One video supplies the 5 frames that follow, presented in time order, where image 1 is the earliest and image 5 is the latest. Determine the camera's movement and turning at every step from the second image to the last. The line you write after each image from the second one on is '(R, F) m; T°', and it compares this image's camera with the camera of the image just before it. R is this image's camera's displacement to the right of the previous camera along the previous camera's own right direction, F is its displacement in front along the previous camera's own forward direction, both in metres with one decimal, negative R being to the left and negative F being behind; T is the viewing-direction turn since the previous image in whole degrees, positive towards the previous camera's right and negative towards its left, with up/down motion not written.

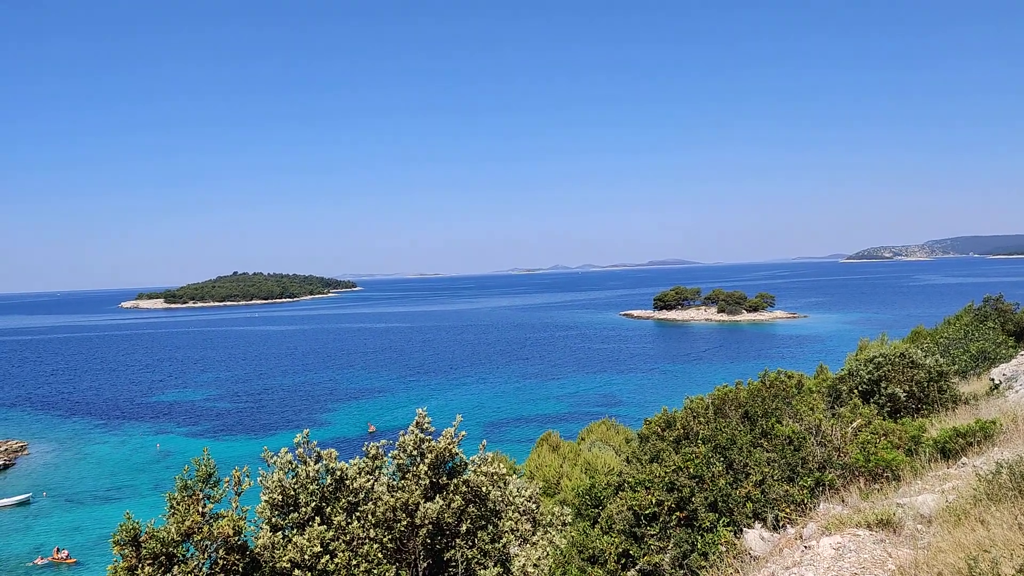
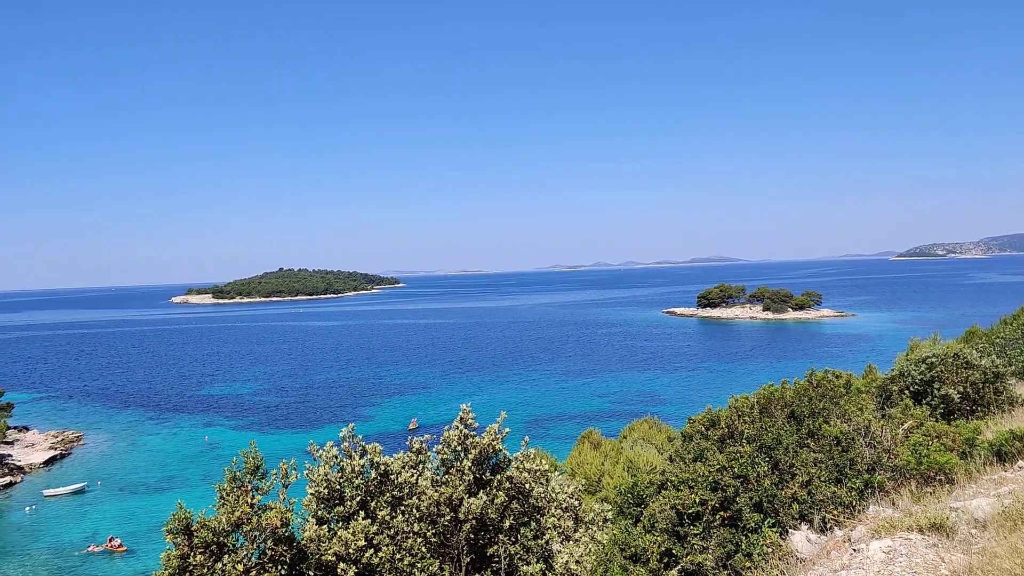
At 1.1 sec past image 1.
(-0.1, 0.0) m; -3°
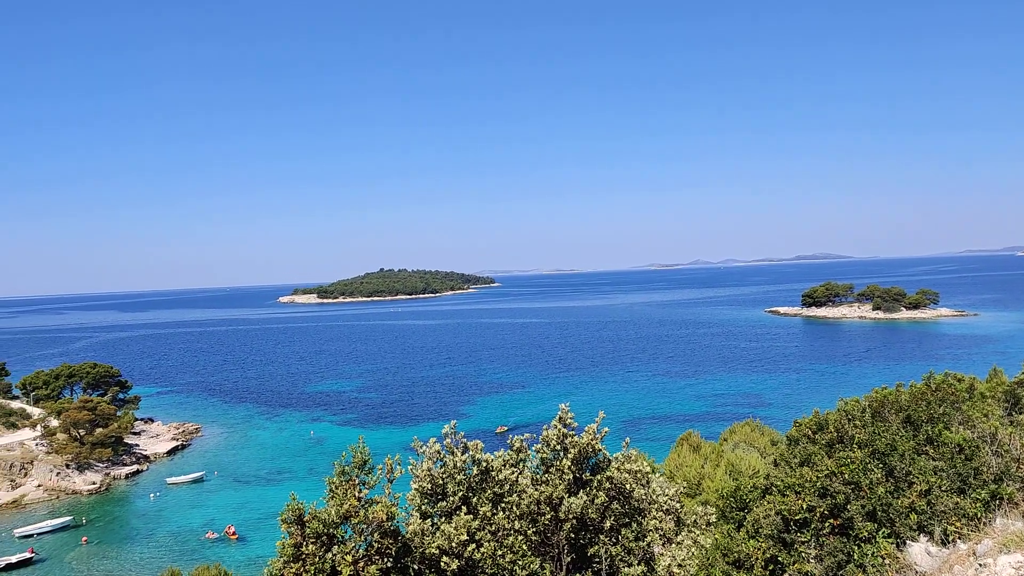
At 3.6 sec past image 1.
(-0.1, 0.0) m; -7°
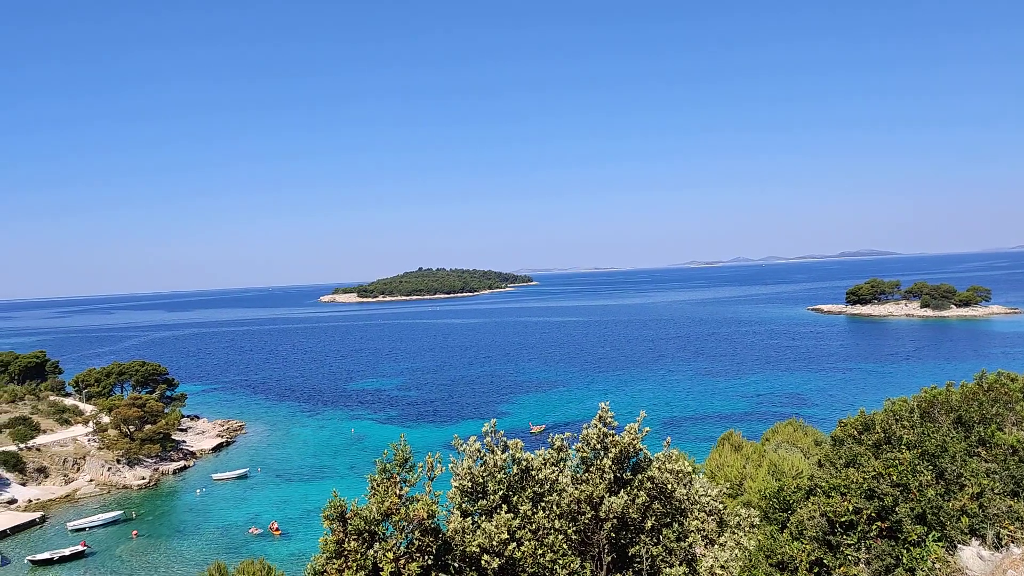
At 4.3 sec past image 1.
(0.0, 0.0) m; -3°
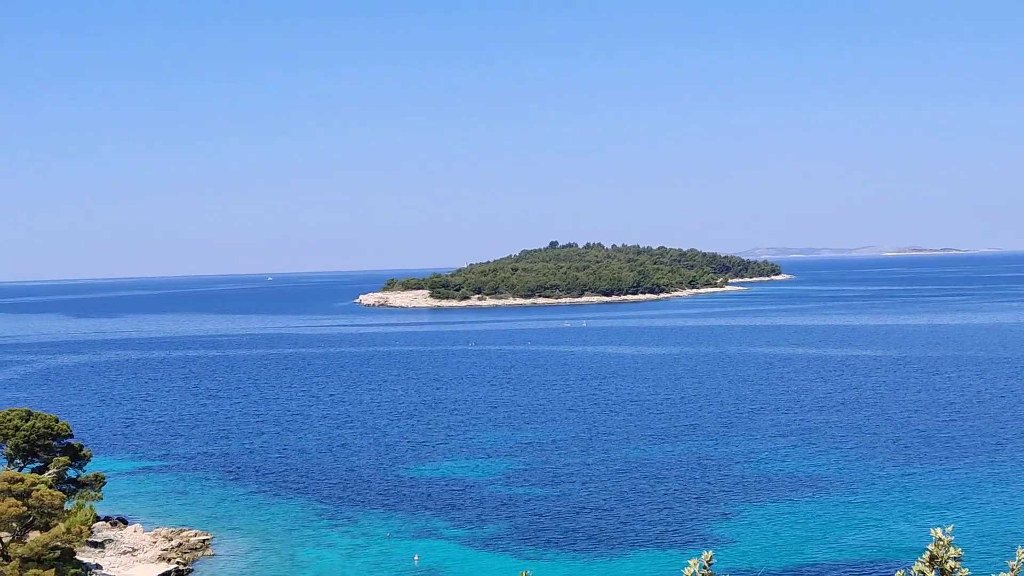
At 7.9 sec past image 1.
(-0.2, +0.5) m; -2°
